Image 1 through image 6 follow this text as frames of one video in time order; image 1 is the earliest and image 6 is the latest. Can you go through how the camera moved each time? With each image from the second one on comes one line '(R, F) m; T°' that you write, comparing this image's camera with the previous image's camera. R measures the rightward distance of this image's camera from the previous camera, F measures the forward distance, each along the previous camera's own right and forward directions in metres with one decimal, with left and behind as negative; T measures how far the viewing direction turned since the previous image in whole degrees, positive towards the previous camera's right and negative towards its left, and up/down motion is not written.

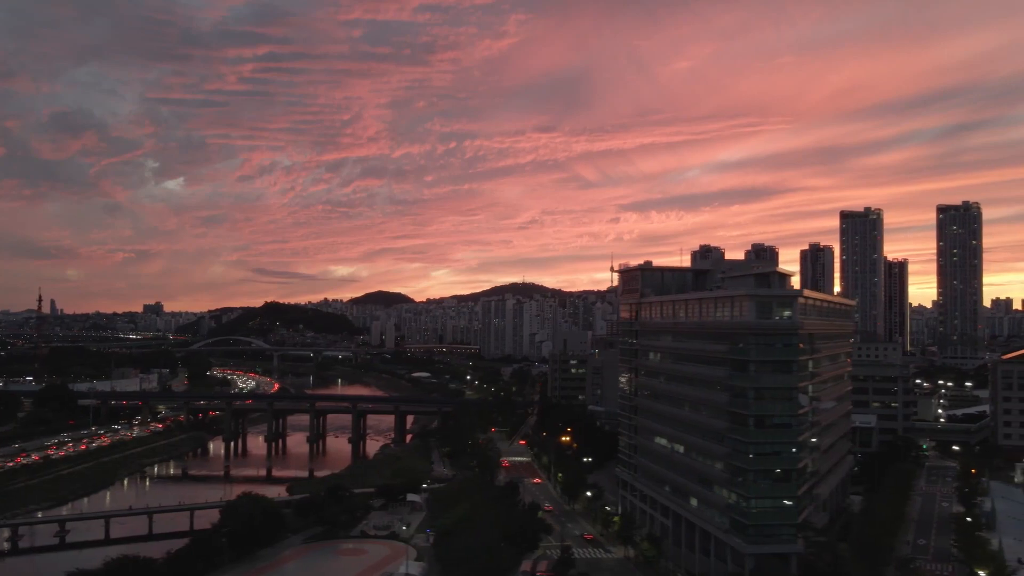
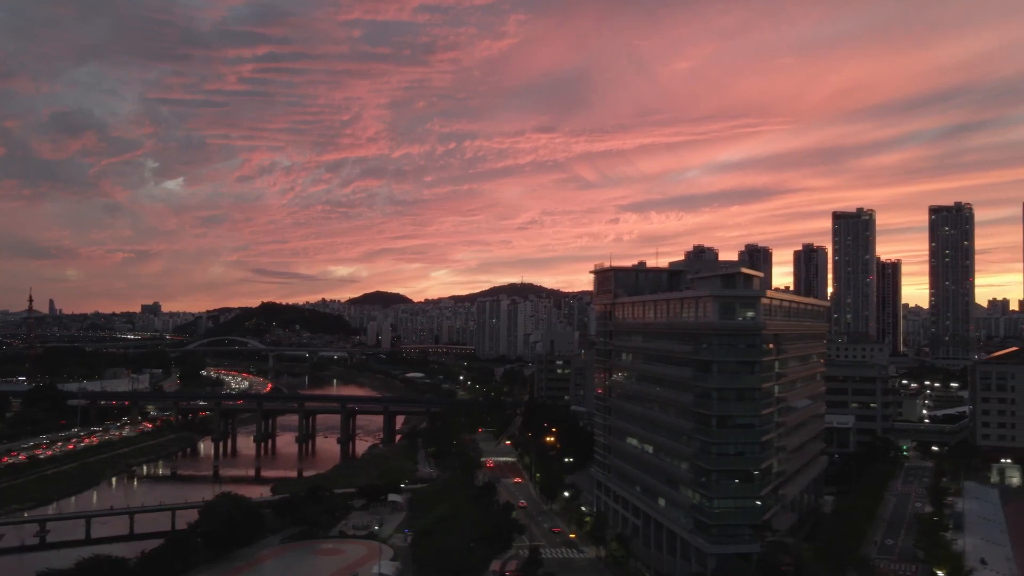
(+1.3, -0.1) m; 0°
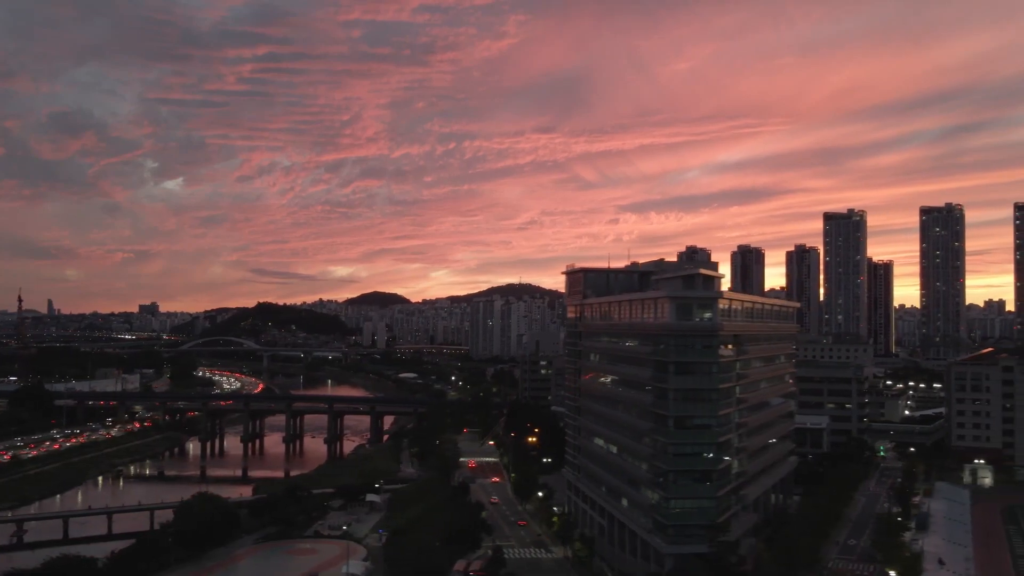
(+1.5, -0.1) m; 0°
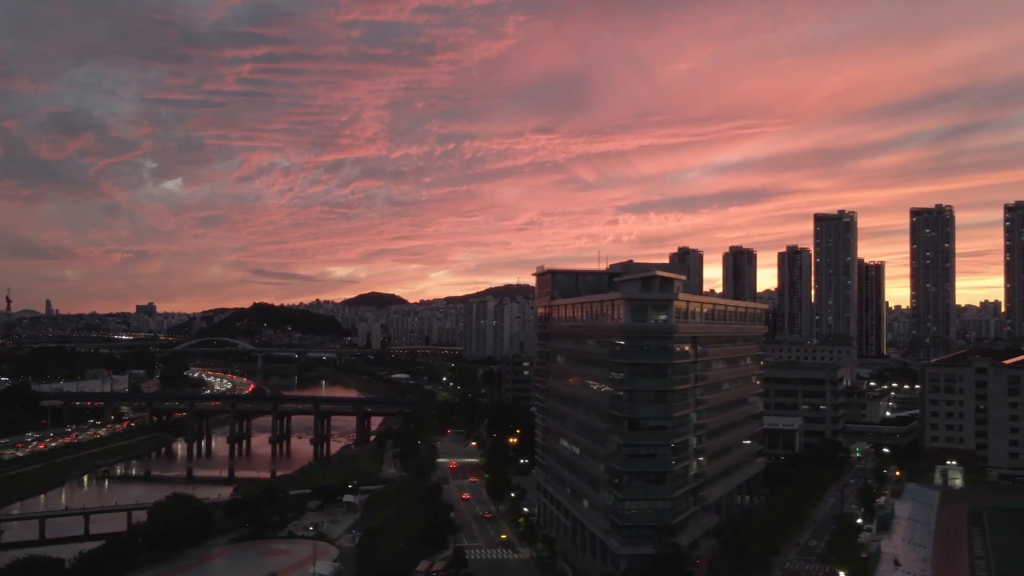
(+1.6, -0.1) m; 0°
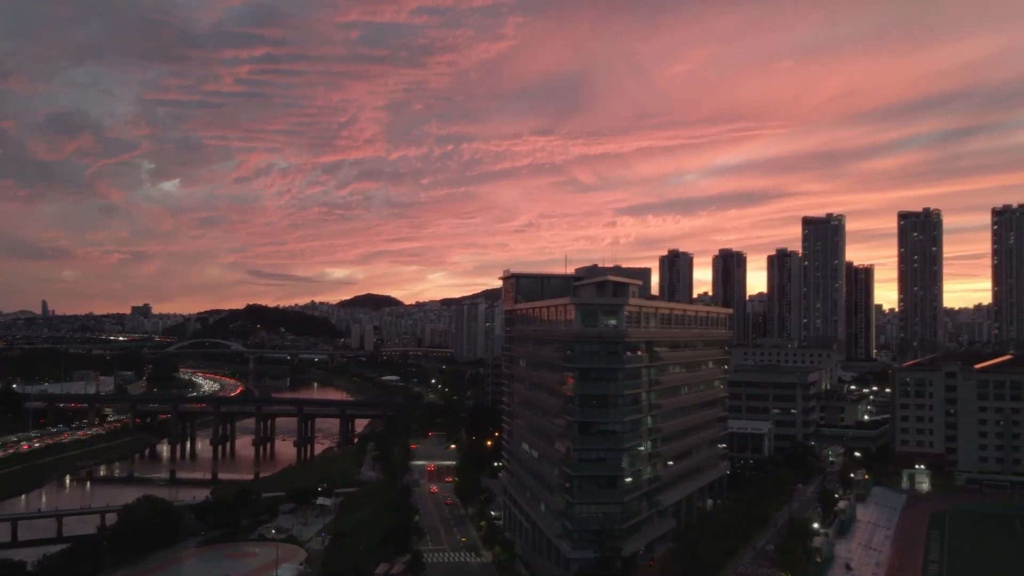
(+1.7, -0.1) m; 0°
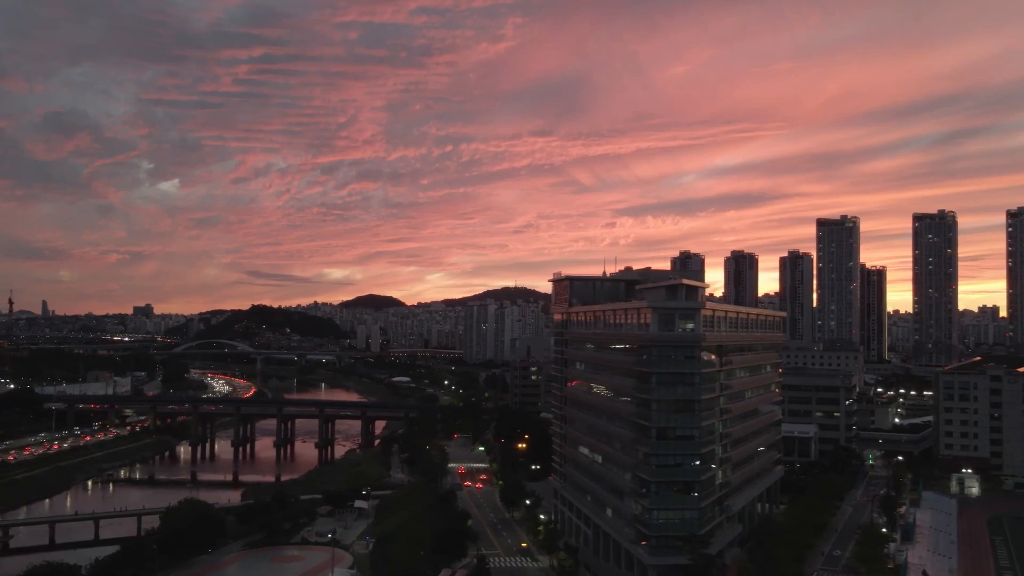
(-2.8, +0.2) m; 0°
